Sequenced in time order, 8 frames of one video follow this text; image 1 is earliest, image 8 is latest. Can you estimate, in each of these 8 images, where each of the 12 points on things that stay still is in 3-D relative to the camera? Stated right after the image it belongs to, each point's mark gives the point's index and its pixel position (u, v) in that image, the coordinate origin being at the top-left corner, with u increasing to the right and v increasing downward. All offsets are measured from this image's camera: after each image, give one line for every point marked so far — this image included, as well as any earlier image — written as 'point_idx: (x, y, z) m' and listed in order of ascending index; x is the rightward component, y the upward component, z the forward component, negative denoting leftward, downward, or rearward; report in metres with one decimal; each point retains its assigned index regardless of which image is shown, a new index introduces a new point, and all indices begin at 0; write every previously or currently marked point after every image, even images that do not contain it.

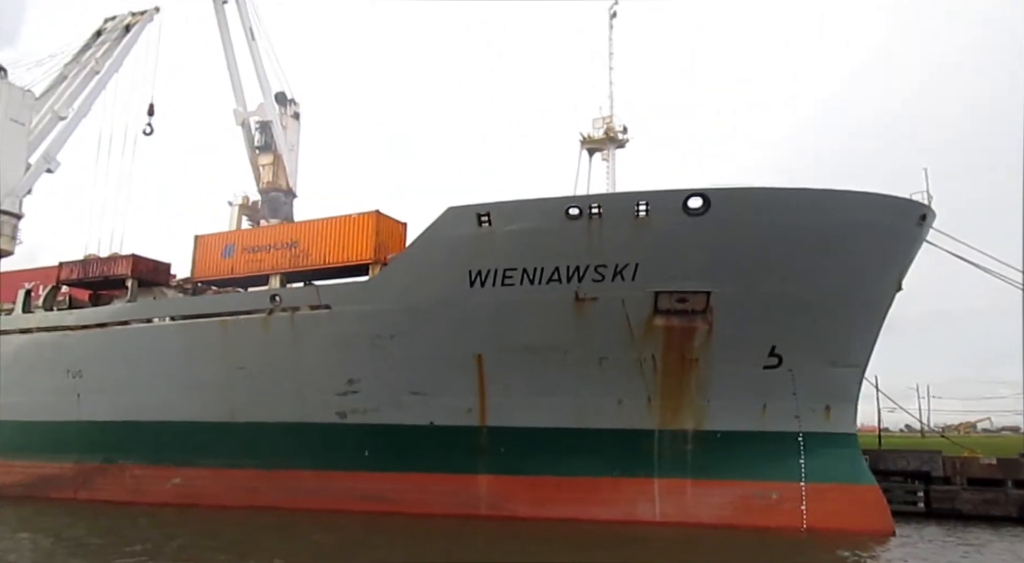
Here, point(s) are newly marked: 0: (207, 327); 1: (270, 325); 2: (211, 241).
0: (-4.5, -0.7, +10.8) m
1: (-3.5, -0.6, +10.6) m
2: (-4.9, +0.7, +11.8) m
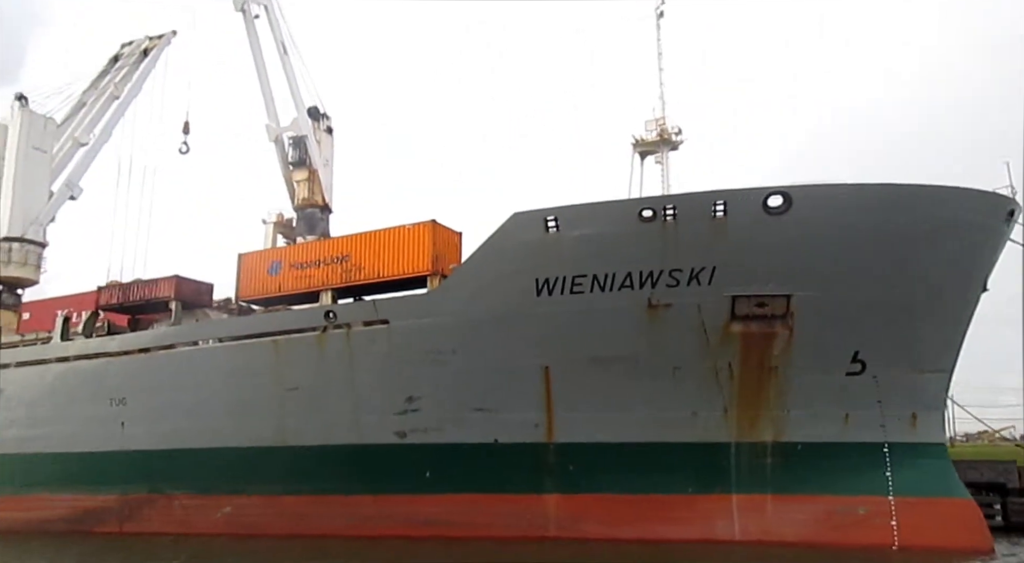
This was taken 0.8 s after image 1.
0: (-3.6, -0.9, +10.4) m
1: (-2.6, -0.9, +10.2) m
2: (-4.0, +0.4, +11.4) m
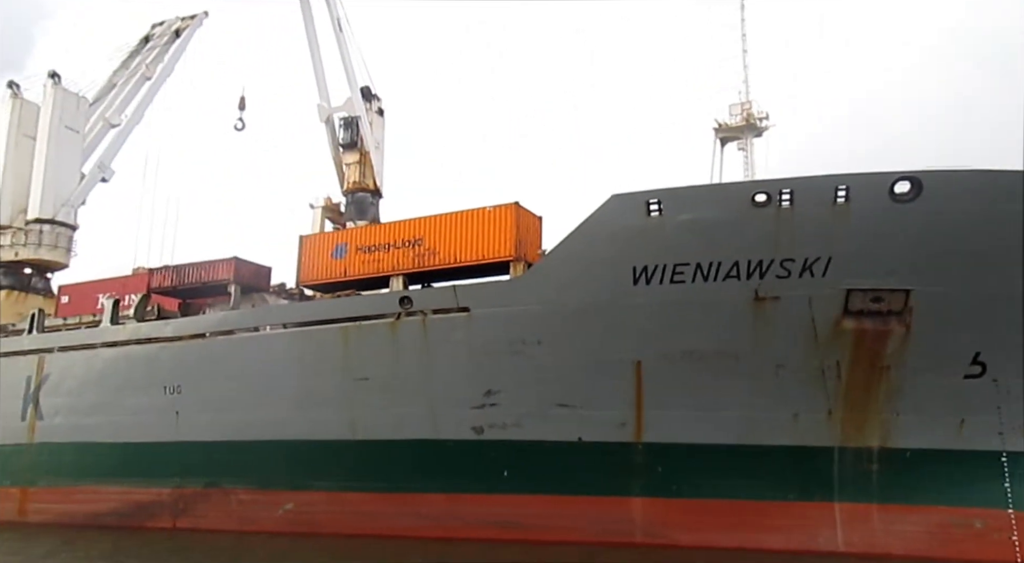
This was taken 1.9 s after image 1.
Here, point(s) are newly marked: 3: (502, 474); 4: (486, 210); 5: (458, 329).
0: (-2.5, -0.7, +9.8) m
1: (-1.5, -0.6, +9.5) m
2: (-2.9, +0.6, +10.8) m
3: (-0.1, -2.5, +9.4) m
4: (-0.3, +0.9, +9.6) m
5: (-0.7, -0.6, +9.3) m
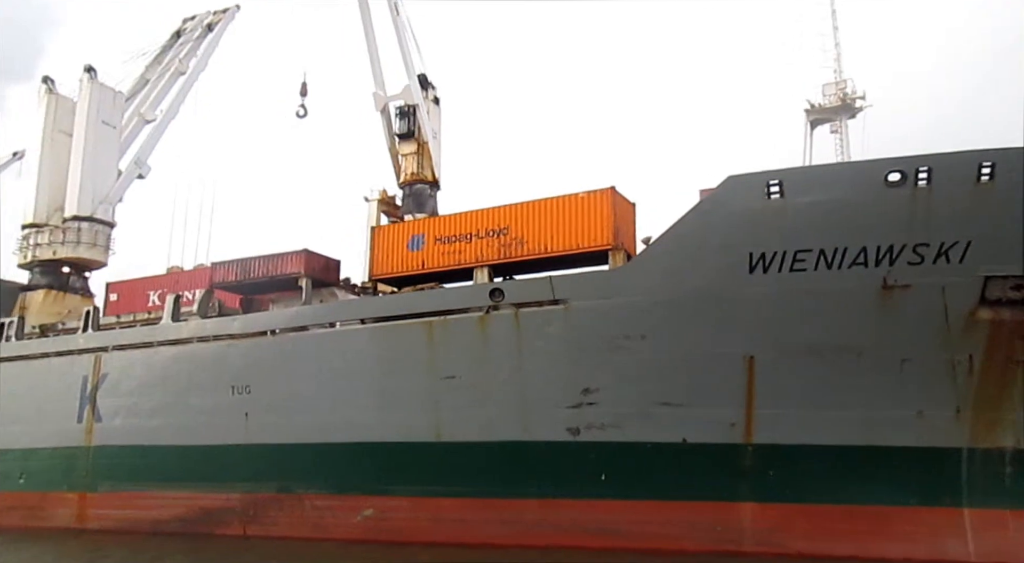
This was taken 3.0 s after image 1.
0: (-1.3, -0.6, +9.2) m
1: (-0.3, -0.5, +9.0) m
2: (-1.7, +0.7, +10.2) m
3: (+1.0, -2.4, +8.7) m
4: (+0.8, +1.1, +9.0) m
5: (+0.5, -0.5, +8.7) m
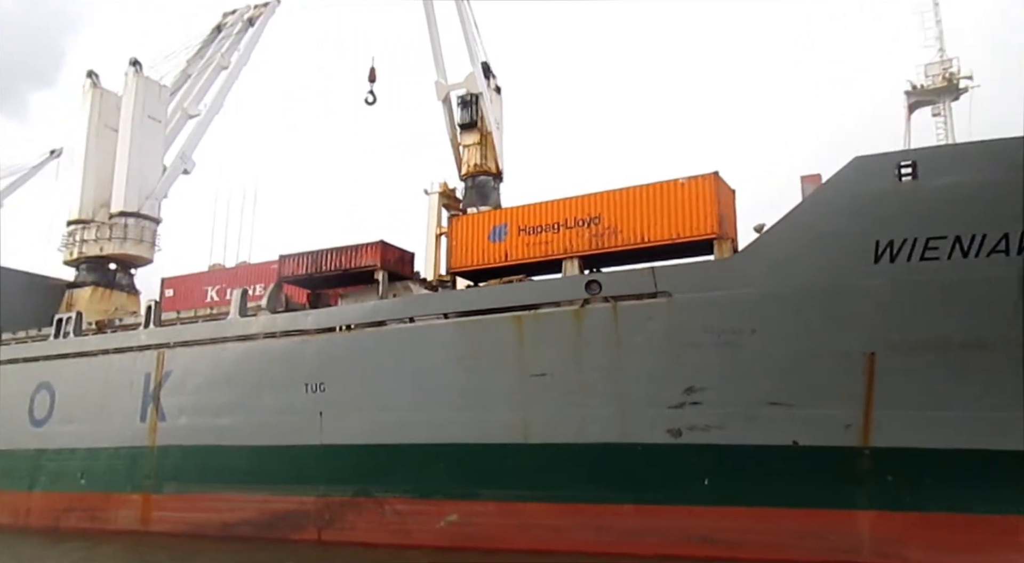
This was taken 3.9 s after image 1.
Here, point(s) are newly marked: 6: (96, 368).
0: (-0.2, -0.5, +8.7) m
1: (+0.8, -0.4, +8.4) m
2: (-0.6, +0.8, +9.7) m
3: (+2.1, -2.3, +8.2) m
4: (+1.9, +1.2, +8.4) m
5: (+1.6, -0.4, +8.2) m
6: (-6.4, -1.3, +11.2) m
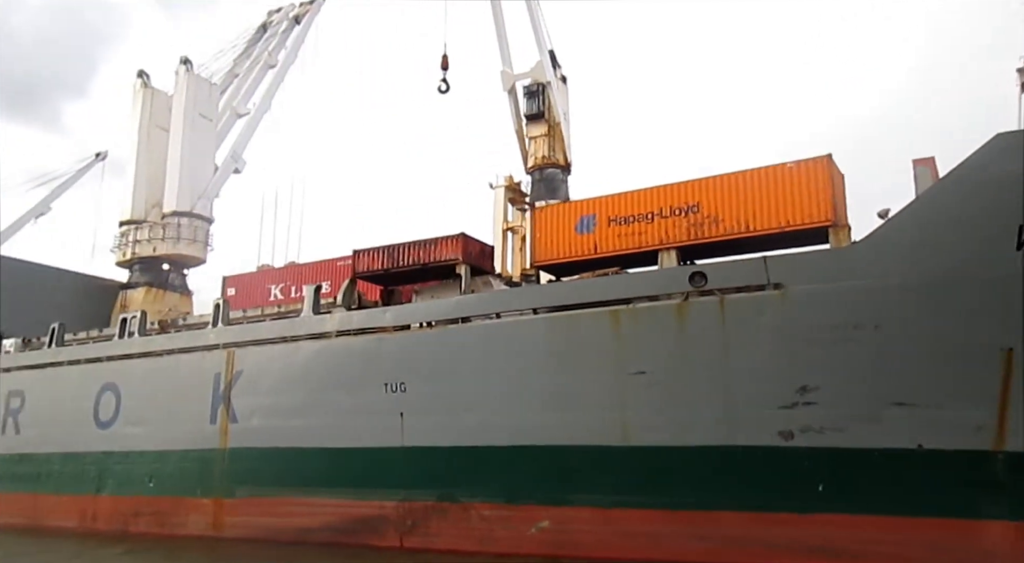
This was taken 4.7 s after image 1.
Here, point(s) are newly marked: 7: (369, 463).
0: (+0.9, -0.4, +8.2) m
1: (+1.9, -0.4, +7.9) m
2: (+0.5, +0.9, +9.3) m
3: (+3.2, -2.2, +7.6) m
4: (+3.0, +1.3, +7.9) m
5: (+2.7, -0.3, +7.7) m
6: (-5.3, -1.3, +10.9) m
7: (-1.8, -2.3, +9.1) m
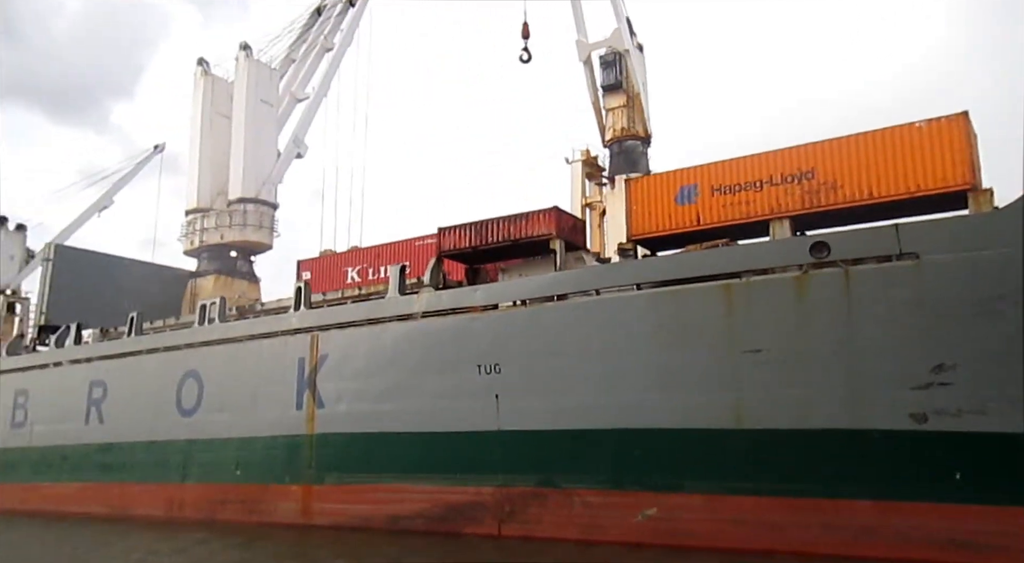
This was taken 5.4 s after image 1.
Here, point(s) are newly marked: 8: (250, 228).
0: (+2.0, -0.1, +7.7) m
1: (+2.9, -0.1, +7.3) m
2: (+1.7, +1.2, +8.8) m
3: (+4.3, -1.8, +7.0) m
4: (+4.0, +1.6, +7.2) m
5: (+3.7, 0.0, +7.1) m
6: (-4.0, -1.1, +10.8) m
7: (-0.6, -2.0, +8.8) m
8: (-6.4, +1.3, +17.6) m
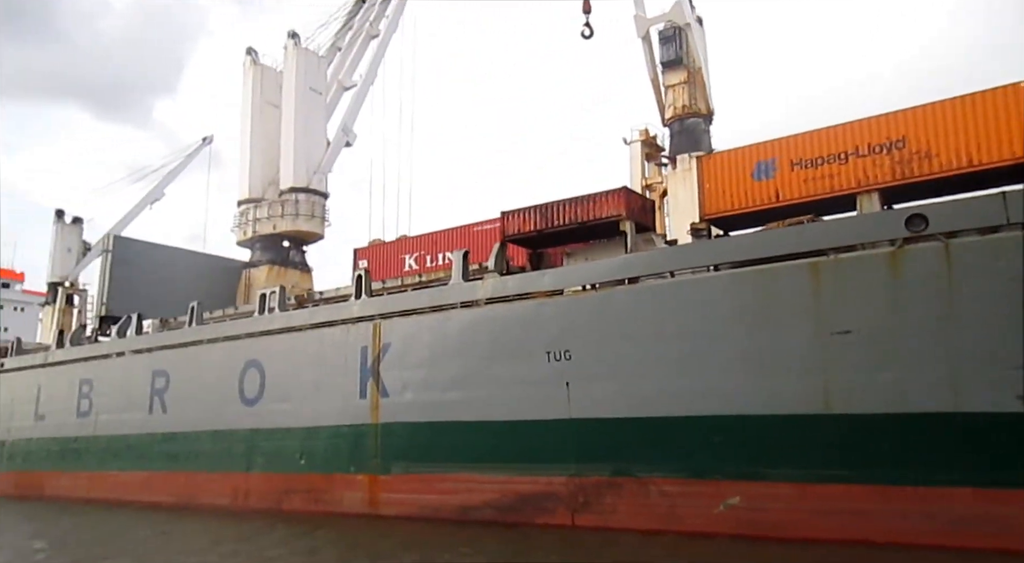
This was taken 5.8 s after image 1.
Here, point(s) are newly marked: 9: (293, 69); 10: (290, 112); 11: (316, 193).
0: (+2.7, +0.1, +7.3) m
1: (+3.7, +0.2, +6.9) m
2: (+2.4, +1.4, +8.4) m
3: (+5.0, -1.6, +6.6) m
4: (+4.7, +1.8, +6.7) m
5: (+4.4, +0.2, +6.6) m
6: (-3.0, -0.9, +10.7) m
7: (+0.2, -1.8, +8.6) m
8: (-5.1, +1.6, +17.6) m
9: (-5.6, +5.3, +18.4) m
10: (-5.6, +4.2, +18.2) m
11: (-4.9, +2.2, +18.0) m
